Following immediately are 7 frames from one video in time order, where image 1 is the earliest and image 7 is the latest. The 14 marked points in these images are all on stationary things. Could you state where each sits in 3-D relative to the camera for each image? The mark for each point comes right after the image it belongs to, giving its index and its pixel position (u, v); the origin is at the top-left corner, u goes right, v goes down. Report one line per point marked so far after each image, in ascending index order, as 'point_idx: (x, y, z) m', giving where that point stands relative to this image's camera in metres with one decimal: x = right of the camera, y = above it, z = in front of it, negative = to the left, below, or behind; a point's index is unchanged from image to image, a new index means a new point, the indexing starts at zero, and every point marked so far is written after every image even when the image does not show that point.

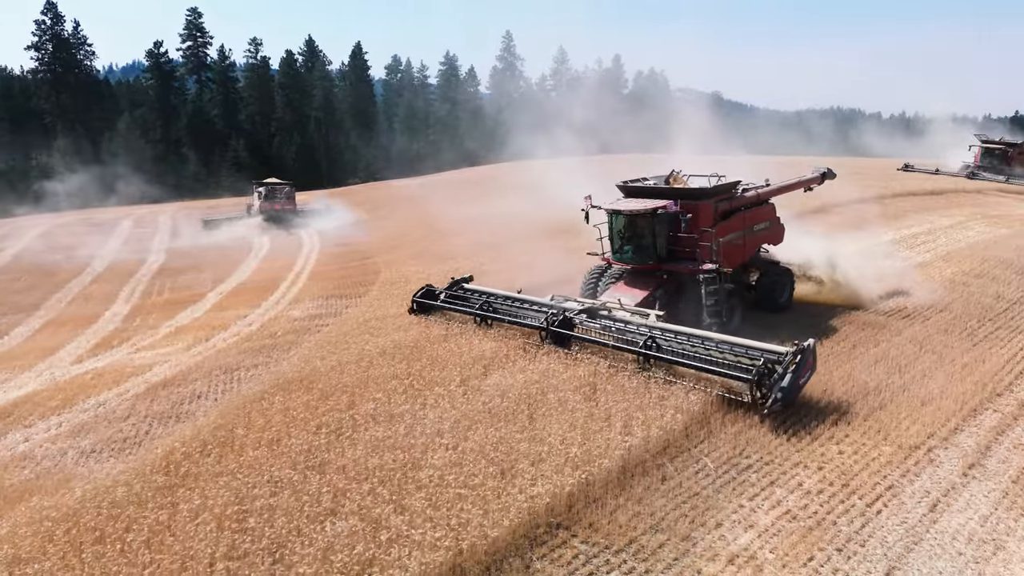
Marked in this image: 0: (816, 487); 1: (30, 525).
0: (+2.8, -1.8, +6.6) m
1: (-3.4, -1.8, +5.4) m
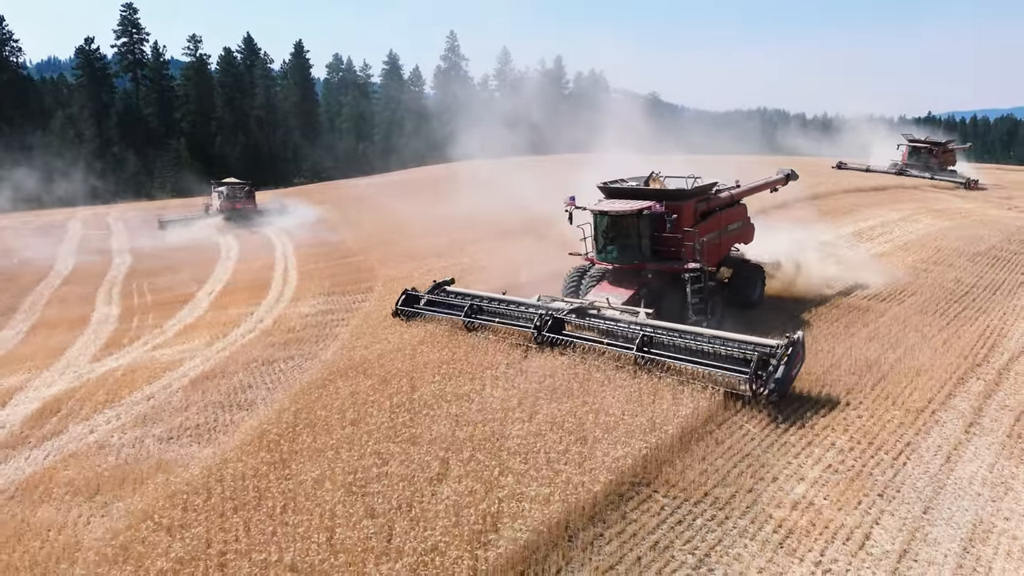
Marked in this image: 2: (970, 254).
0: (+3.5, -1.6, +7.5) m
1: (-2.6, -1.7, +5.8) m
2: (+11.0, +0.8, +17.5) m
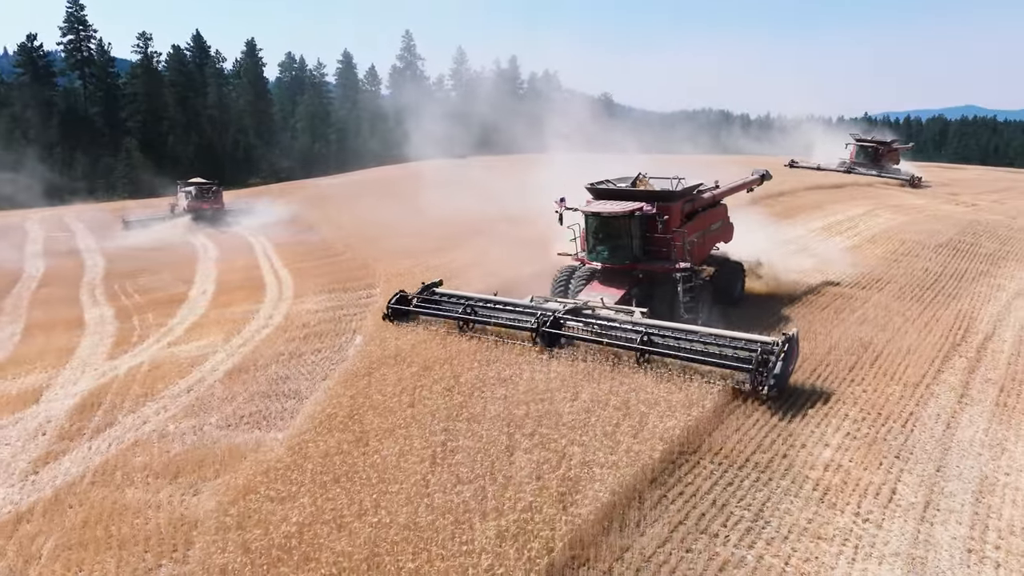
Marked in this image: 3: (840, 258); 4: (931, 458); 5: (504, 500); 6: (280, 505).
0: (+4.0, -1.5, +8.2) m
1: (-2.0, -1.6, +6.2) m
2: (+10.8, +1.0, +18.7) m
3: (+7.9, +0.7, +17.5) m
4: (+4.3, -1.7, +7.4) m
5: (-0.1, -1.6, +5.6) m
6: (-1.7, -1.7, +5.6) m
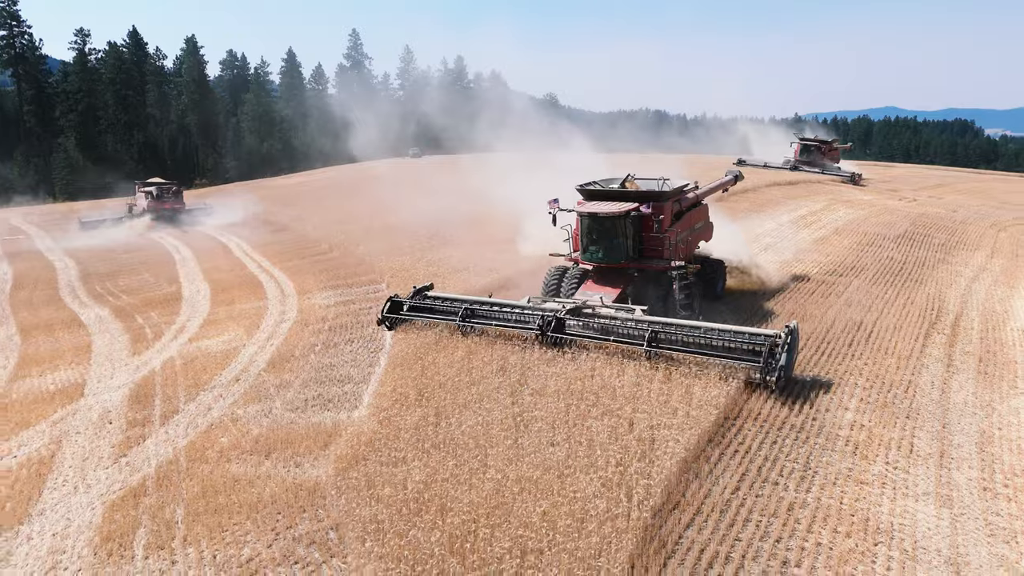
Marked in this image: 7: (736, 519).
0: (+4.5, -1.2, +9.2) m
1: (-1.3, -1.5, +6.7) m
2: (+10.5, +1.4, +20.2) m
3: (+7.8, +1.0, +18.7) m
4: (+4.9, -1.5, +8.4) m
5: (+0.7, -1.5, +6.3) m
6: (-1.0, -1.5, +6.2) m
7: (+1.8, -1.8, +5.8) m
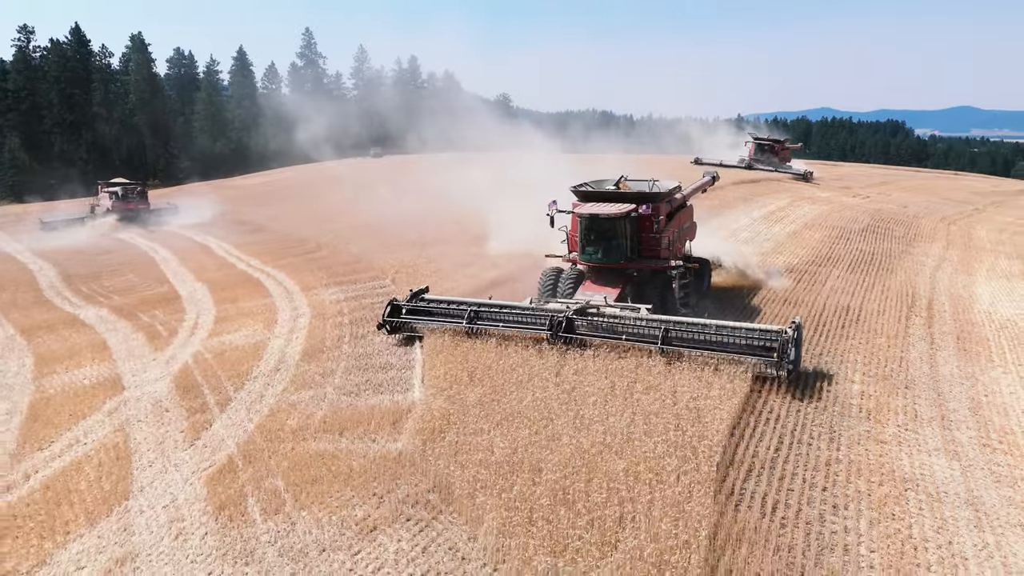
0: (+5.0, -1.0, +10.2) m
1: (-0.7, -1.3, +7.3) m
2: (+10.2, +1.6, +21.5) m
3: (+7.5, +1.3, +19.9) m
4: (+5.4, -1.3, +9.4) m
5: (+1.4, -1.3, +7.0) m
6: (-0.3, -1.4, +6.8) m
7: (+2.5, -1.6, +6.5) m
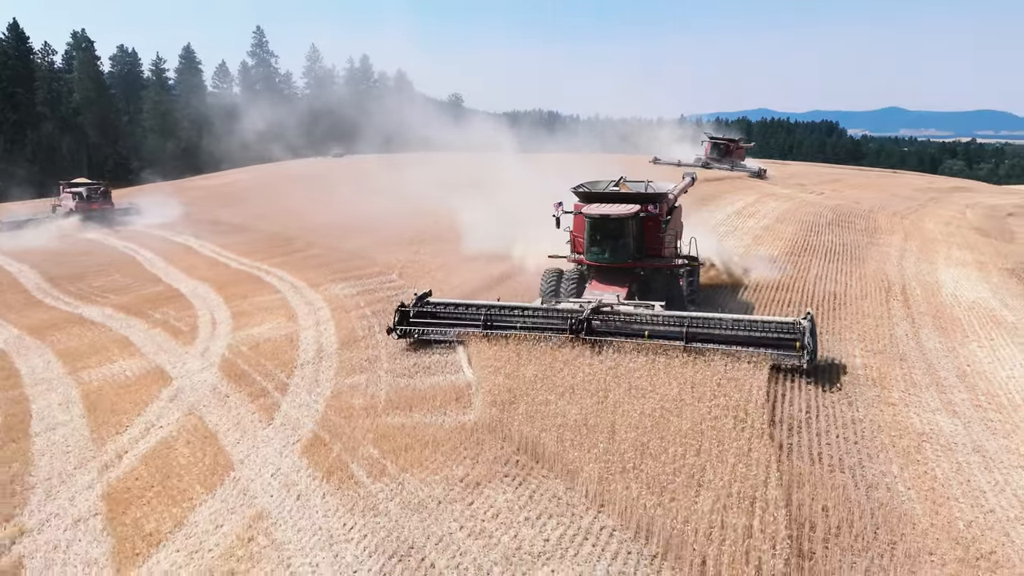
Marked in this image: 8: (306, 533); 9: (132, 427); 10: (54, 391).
0: (+5.4, -0.8, +11.3) m
1: (0.0, -1.2, +8.0) m
2: (+9.9, +2.0, +22.9) m
3: (+7.3, +1.5, +21.1) m
4: (+5.9, -1.0, +10.5) m
5: (+2.0, -1.1, +7.9) m
6: (+0.4, -1.2, +7.5) m
7: (+3.2, -1.4, +7.5) m
8: (-1.6, -1.9, +5.7) m
9: (-4.5, -1.6, +8.5) m
10: (-6.8, -1.5, +10.8) m
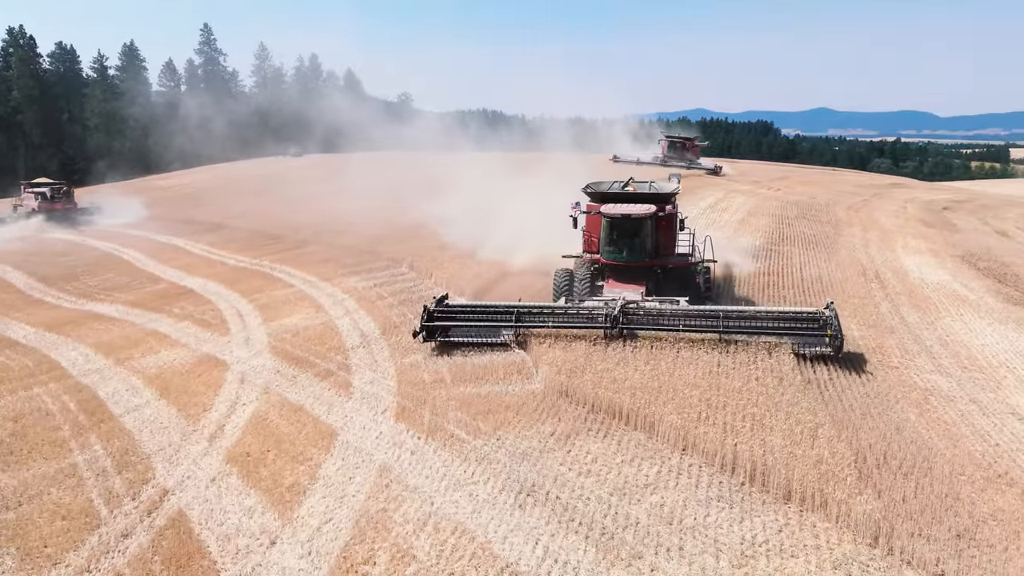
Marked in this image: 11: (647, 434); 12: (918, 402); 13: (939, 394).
0: (+5.9, -0.5, +12.6) m
1: (+0.7, -0.9, +9.0) m
2: (+9.5, +2.3, +24.5) m
3: (+7.1, +1.9, +22.5) m
4: (+6.5, -0.7, +11.8) m
5: (+2.8, -0.9, +9.0) m
6: (+1.2, -1.0, +8.5) m
7: (+4.0, -1.2, +8.7) m
8: (-0.7, -1.7, +6.6) m
9: (-3.7, -1.5, +9.2) m
10: (-6.2, -1.4, +11.3) m
11: (+1.3, -1.4, +7.2) m
12: (+4.7, -1.3, +8.4) m
13: (+5.2, -1.3, +8.9) m
